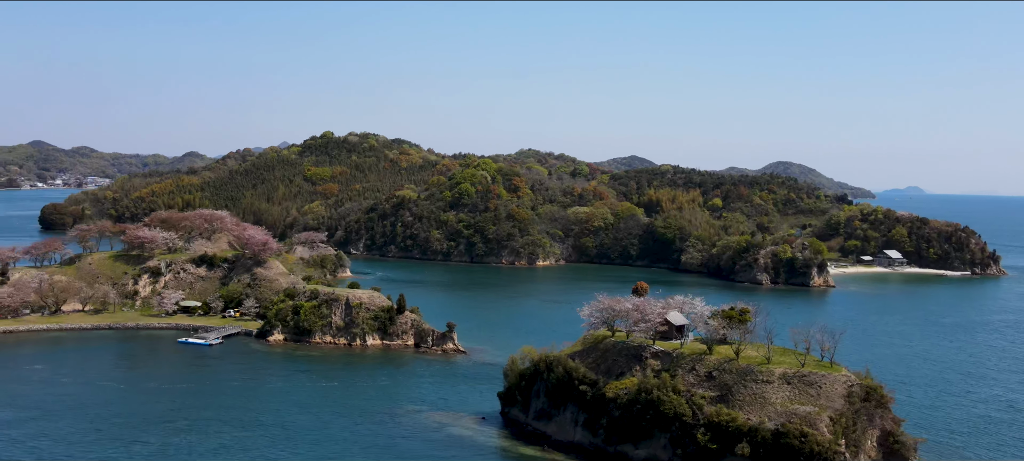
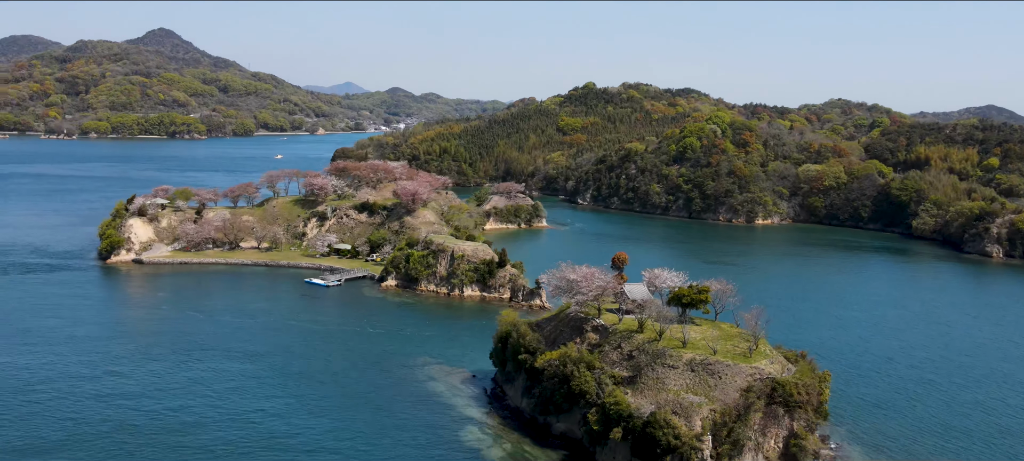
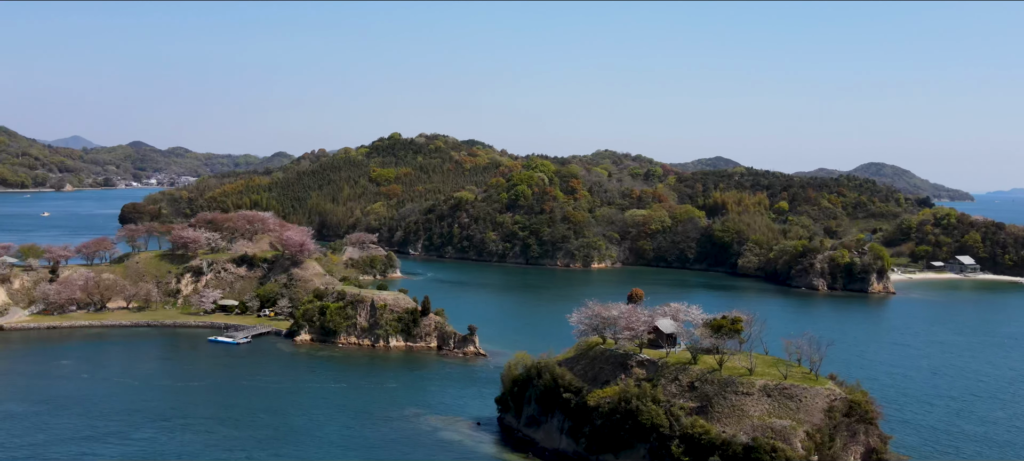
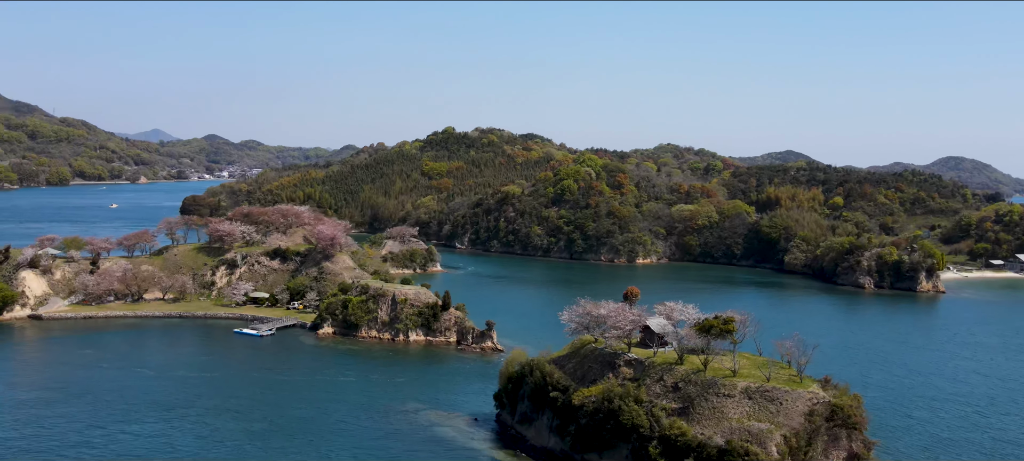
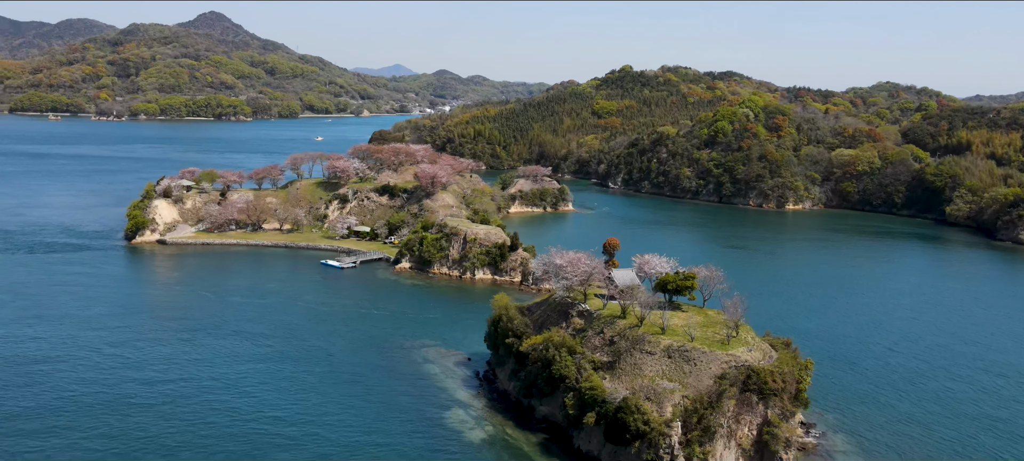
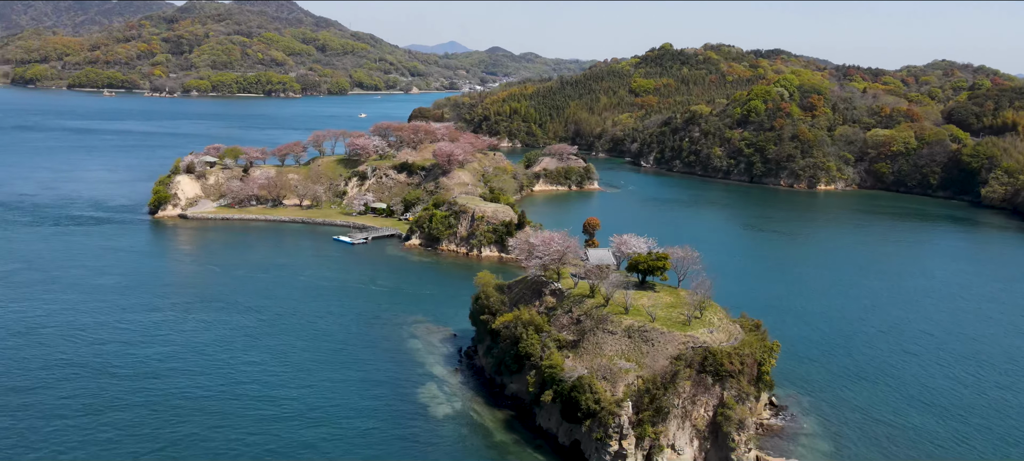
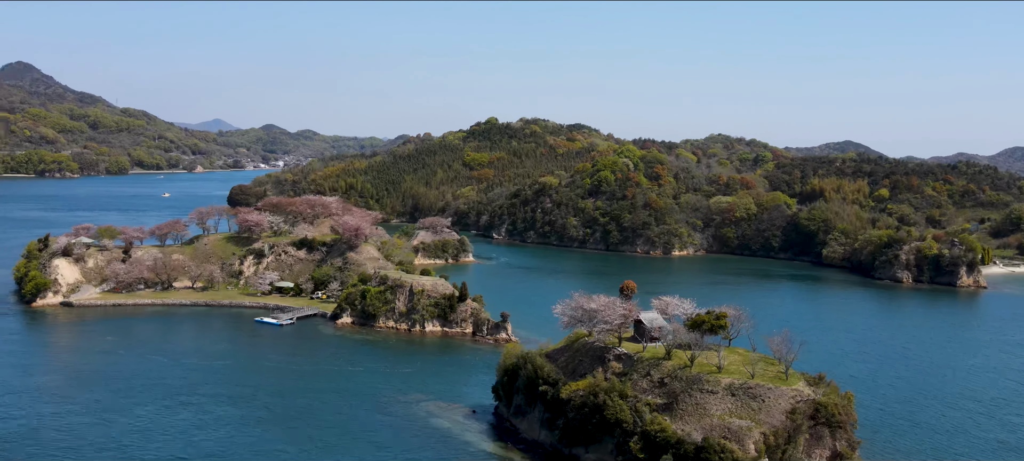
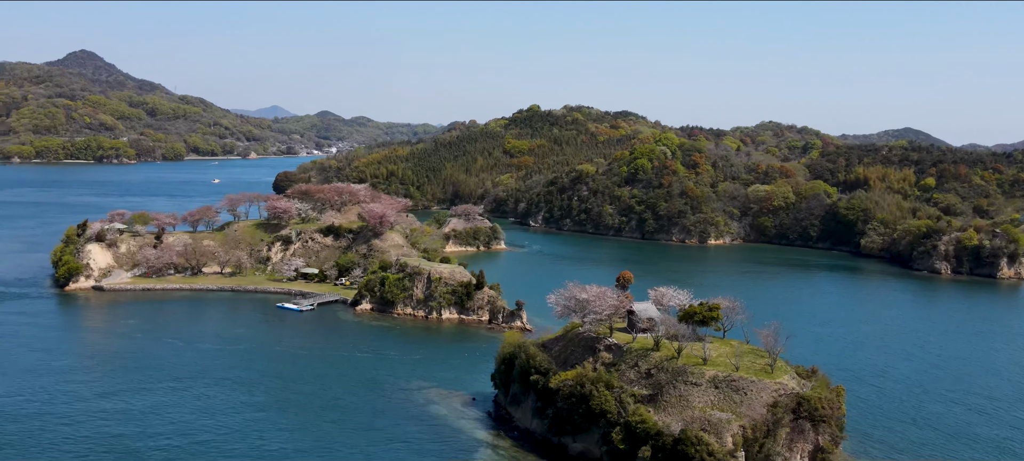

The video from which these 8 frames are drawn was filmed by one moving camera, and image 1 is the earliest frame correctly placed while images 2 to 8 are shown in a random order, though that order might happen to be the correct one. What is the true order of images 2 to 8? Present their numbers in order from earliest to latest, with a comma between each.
3, 4, 7, 8, 2, 5, 6
